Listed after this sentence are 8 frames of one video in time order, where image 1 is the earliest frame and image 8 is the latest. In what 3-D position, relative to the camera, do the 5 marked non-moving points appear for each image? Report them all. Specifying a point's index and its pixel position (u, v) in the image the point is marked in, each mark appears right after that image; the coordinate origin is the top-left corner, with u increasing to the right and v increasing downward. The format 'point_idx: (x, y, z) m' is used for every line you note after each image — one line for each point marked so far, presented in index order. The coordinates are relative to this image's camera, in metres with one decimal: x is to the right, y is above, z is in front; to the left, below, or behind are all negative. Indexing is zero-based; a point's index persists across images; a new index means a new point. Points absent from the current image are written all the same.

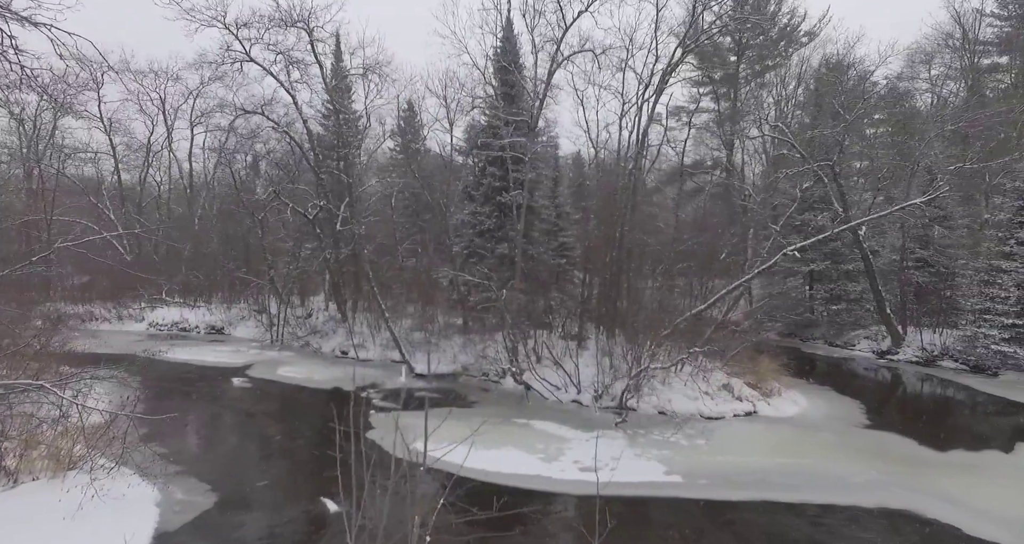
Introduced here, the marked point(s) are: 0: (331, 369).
0: (-3.8, -1.9, +11.8) m
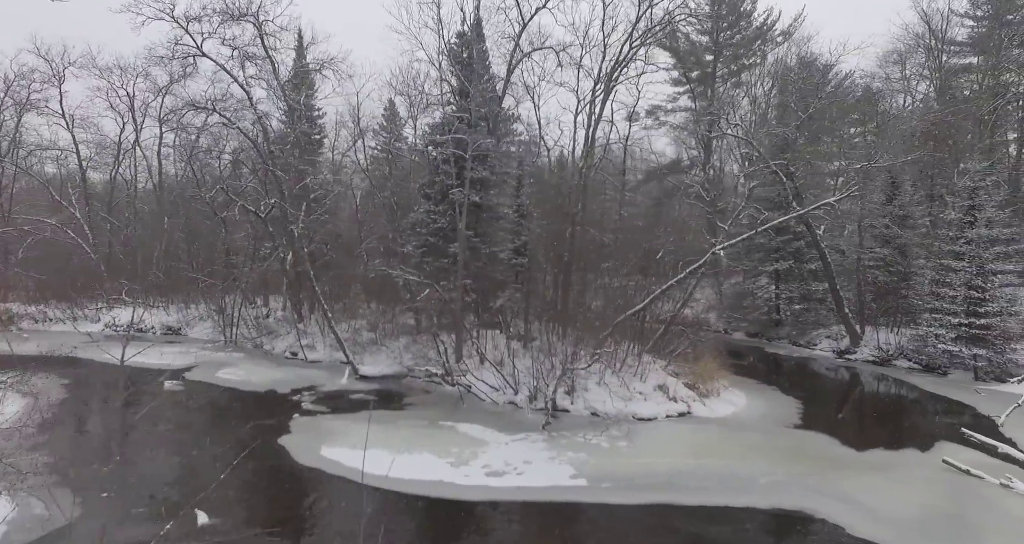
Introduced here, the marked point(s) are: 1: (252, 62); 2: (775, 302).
0: (-4.8, -1.9, +11.5) m
1: (-6.6, +5.3, +15.2) m
2: (+8.3, -1.0, +19.0) m
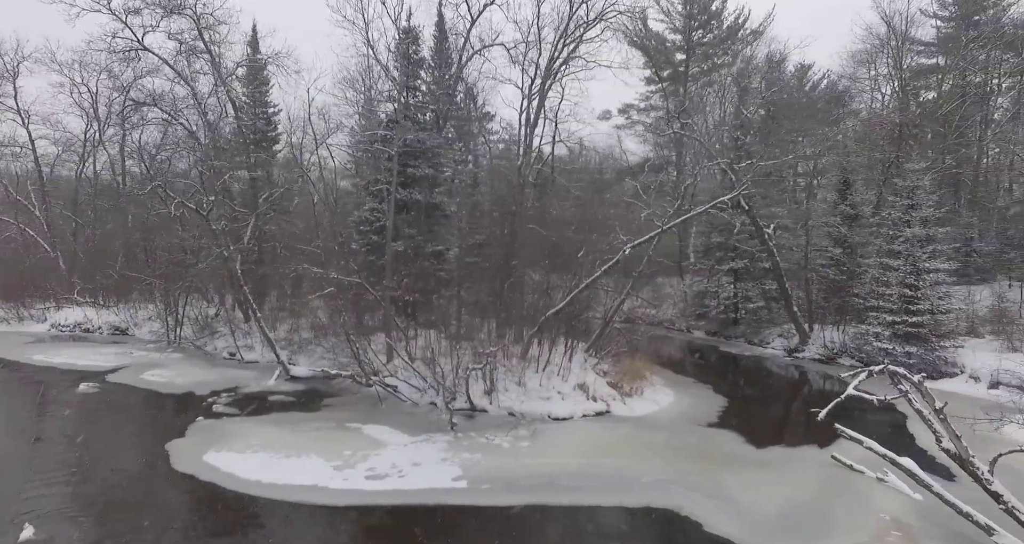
0: (-6.0, -1.9, +11.3) m
1: (-7.9, +5.3, +14.9) m
2: (+7.0, -0.9, +19.0) m
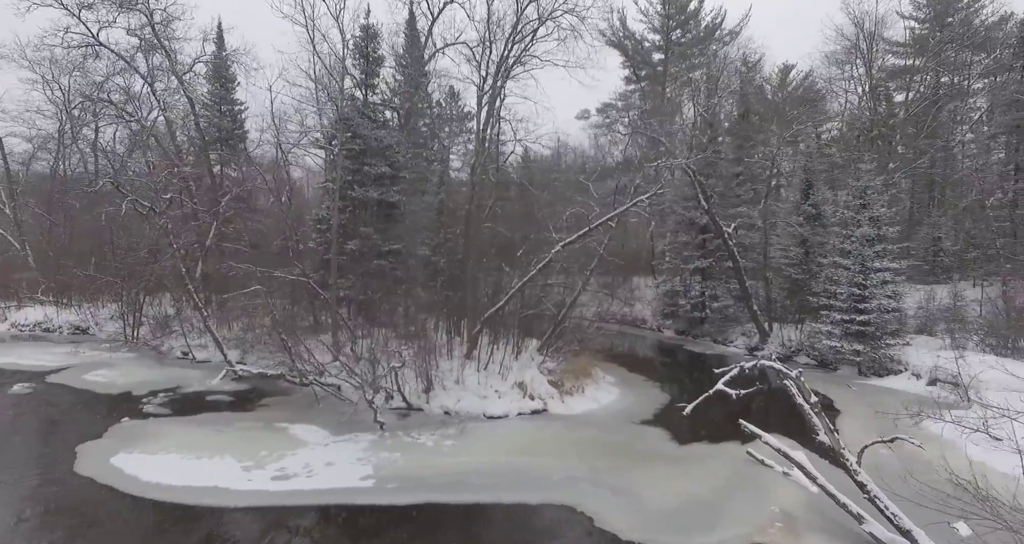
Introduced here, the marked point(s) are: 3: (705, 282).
0: (-6.9, -1.9, +11.2) m
1: (-8.8, +5.4, +14.7) m
2: (+6.0, -0.9, +19.1) m
3: (+6.1, -0.3, +18.9) m
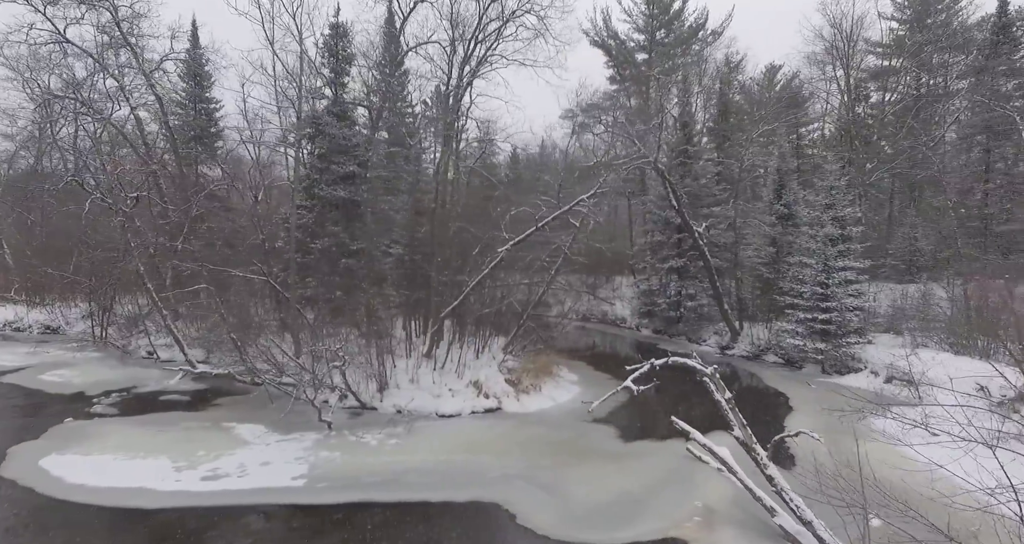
0: (-7.5, -1.8, +11.0) m
1: (-9.5, +5.4, +14.6) m
2: (+5.2, -0.9, +19.2) m
3: (+5.3, -0.3, +18.9) m
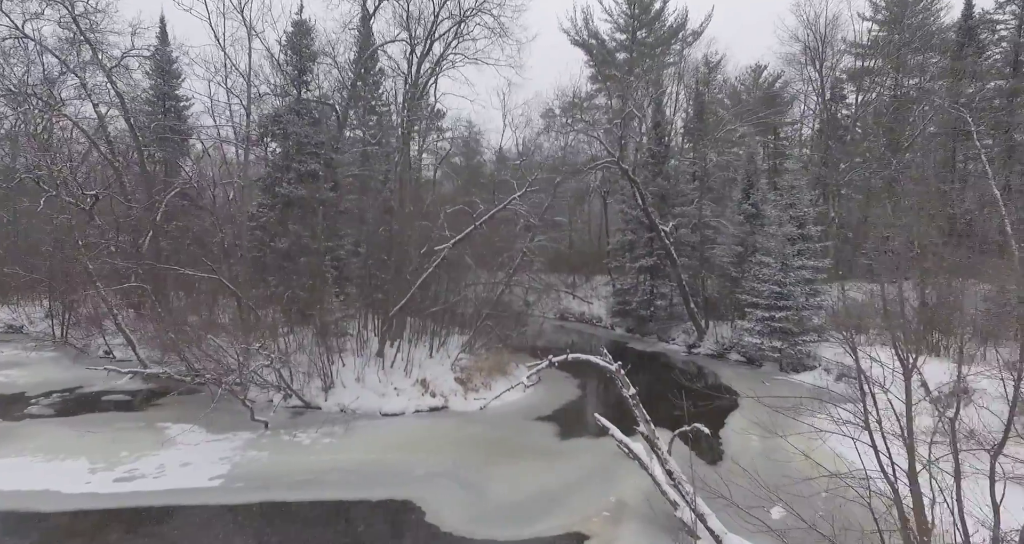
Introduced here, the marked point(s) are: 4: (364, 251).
0: (-7.8, -1.8, +10.6) m
1: (-10.0, +5.4, +14.1) m
2: (+4.7, -0.8, +19.1) m
3: (+4.8, -0.2, +18.9) m
4: (-2.9, +1.1, +13.7) m
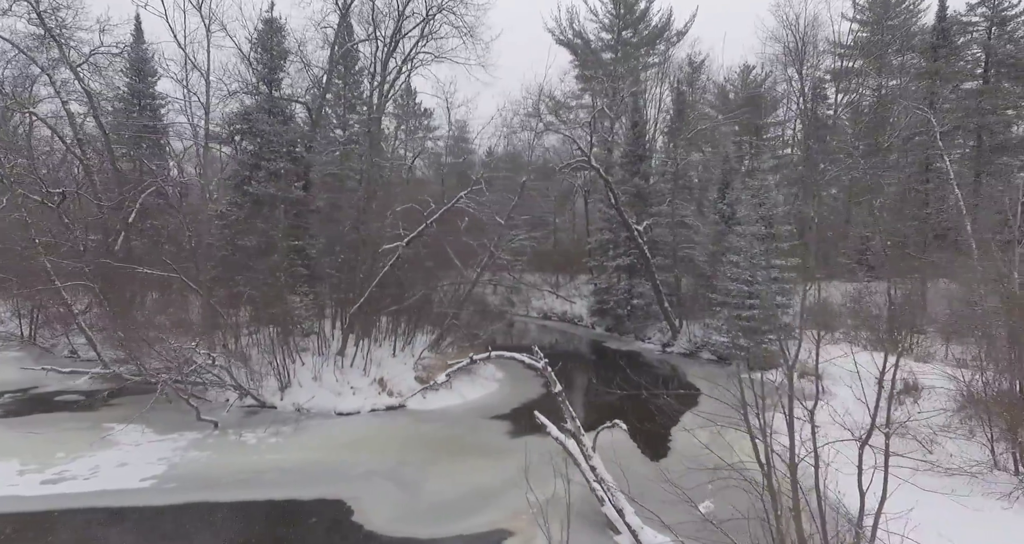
0: (-7.0, -1.8, +10.3) m
1: (-9.4, +5.4, +13.7) m
2: (+5.1, -0.7, +19.2) m
3: (+5.2, -0.1, +19.0) m
4: (-2.2, +1.1, +13.6) m
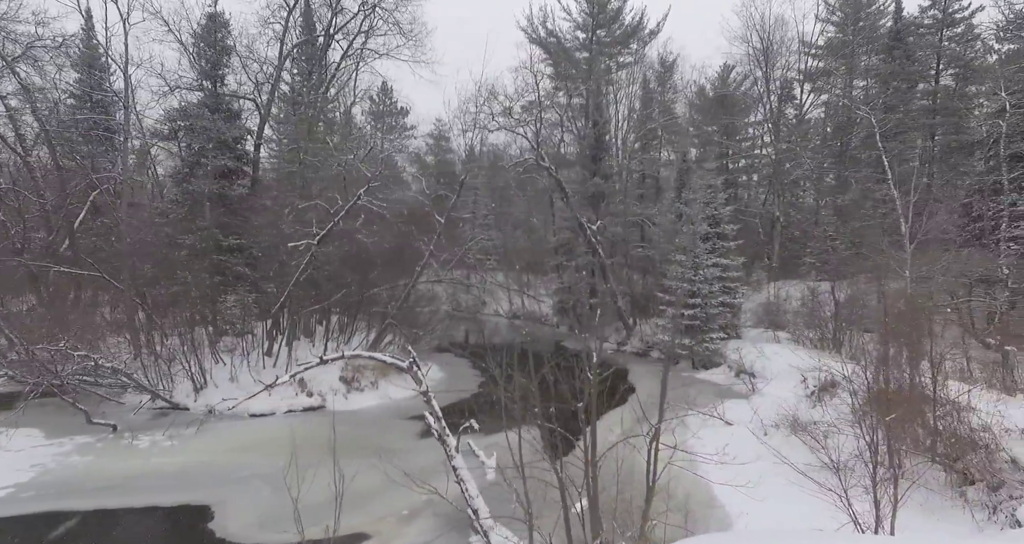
0: (-5.8, -1.8, +9.8) m
1: (-8.4, +5.3, +13.0) m
2: (+5.7, -0.5, +19.5) m
3: (+5.9, +0.1, +19.3) m
4: (-1.3, +1.2, +13.4) m
